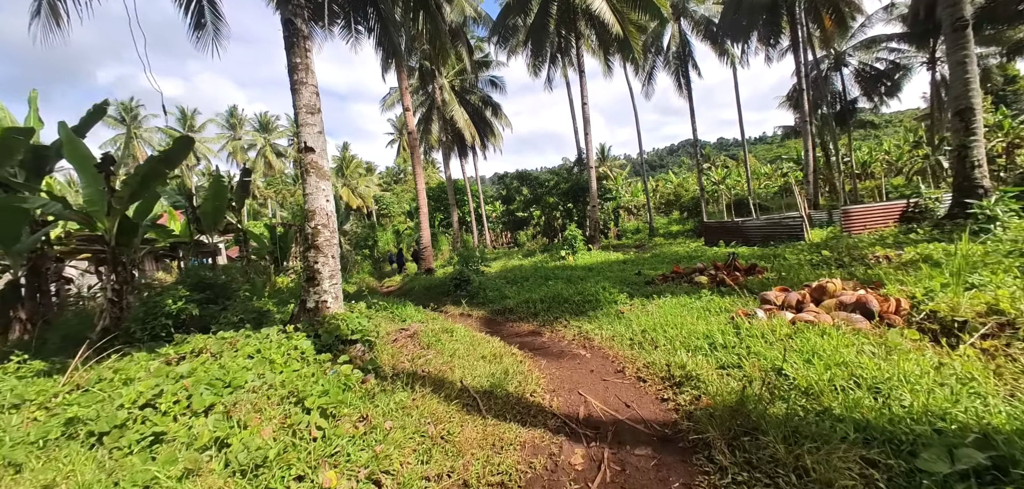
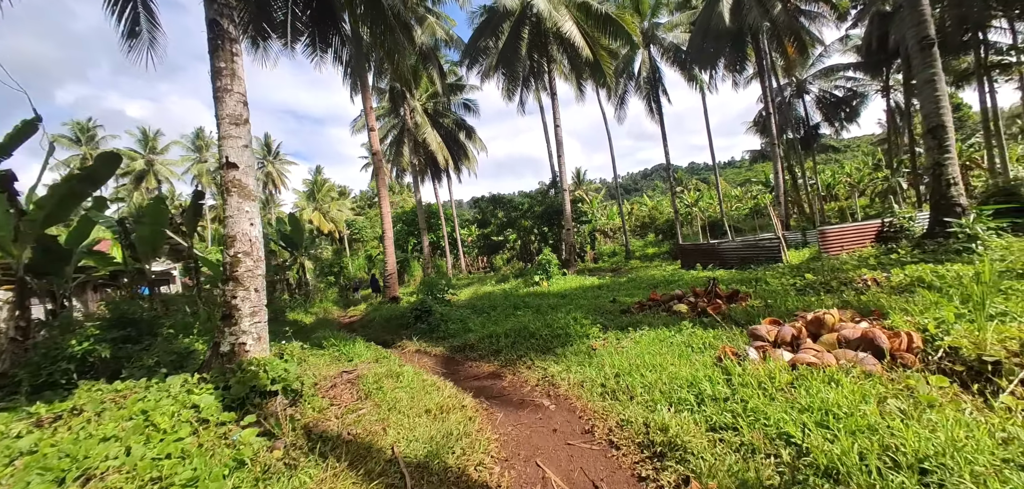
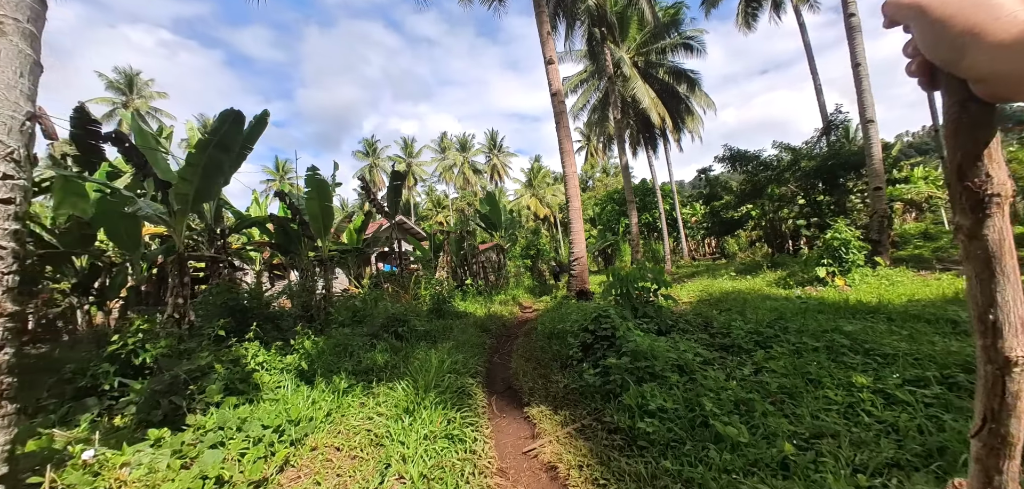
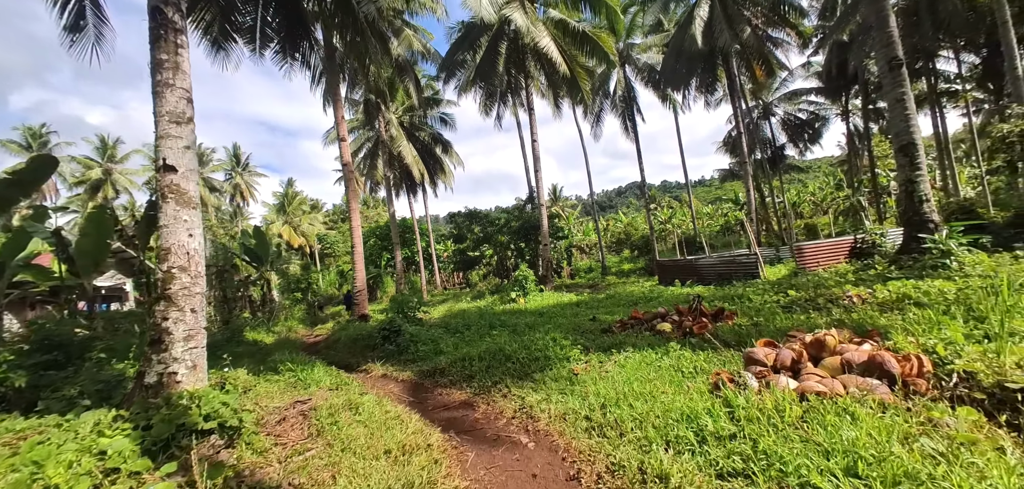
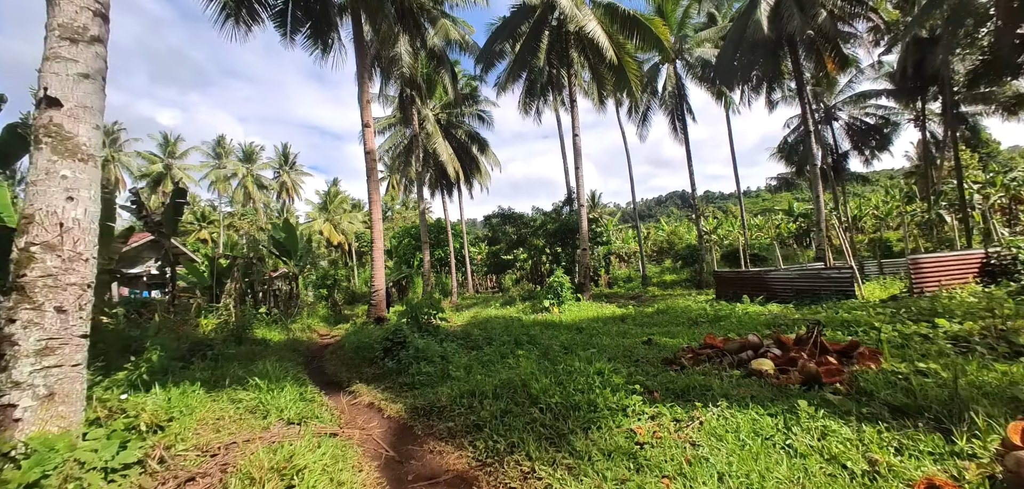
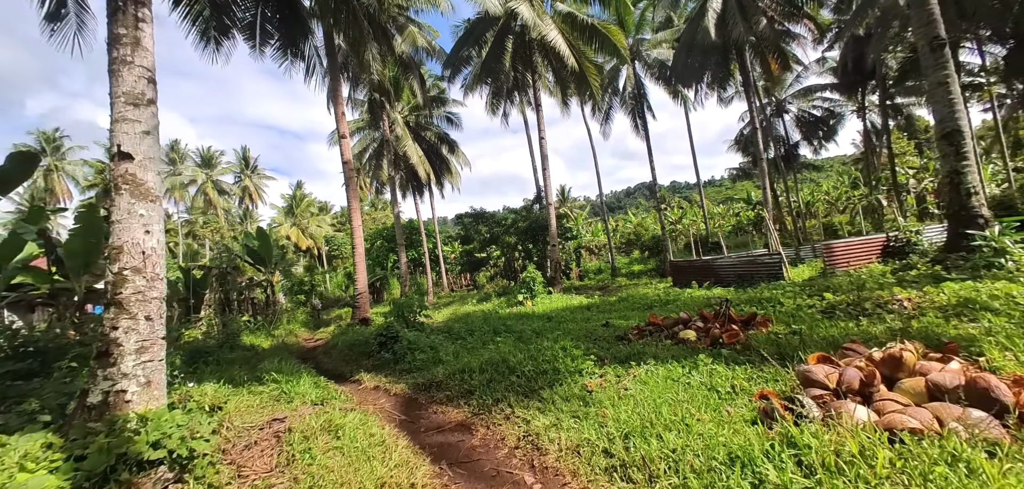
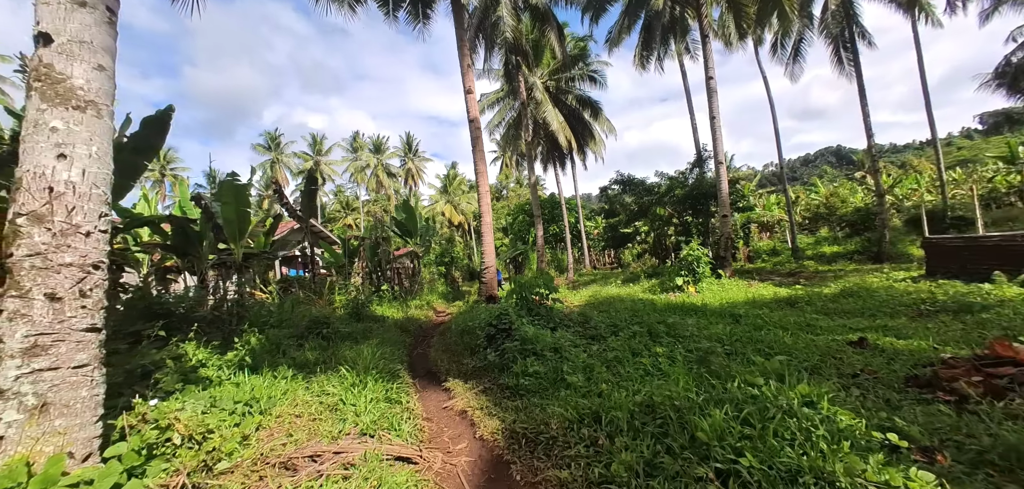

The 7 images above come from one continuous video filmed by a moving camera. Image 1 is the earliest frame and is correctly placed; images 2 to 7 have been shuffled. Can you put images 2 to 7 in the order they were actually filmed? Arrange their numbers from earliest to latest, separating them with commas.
2, 4, 6, 5, 7, 3
